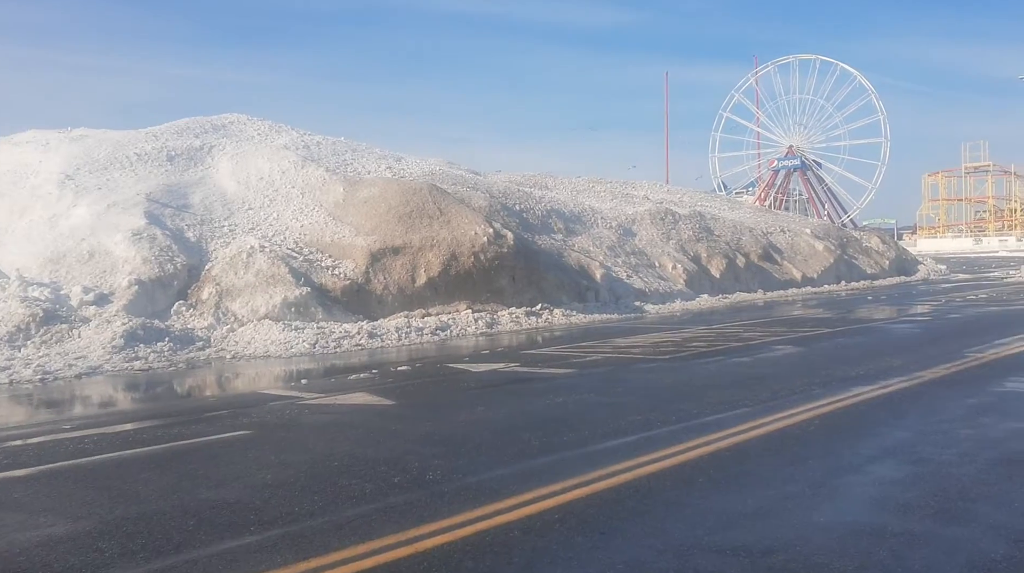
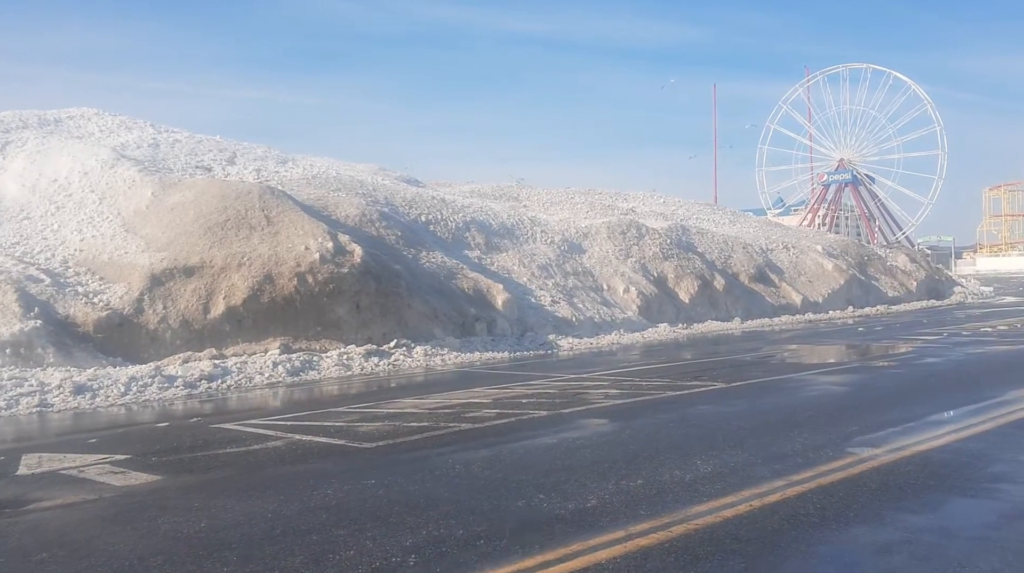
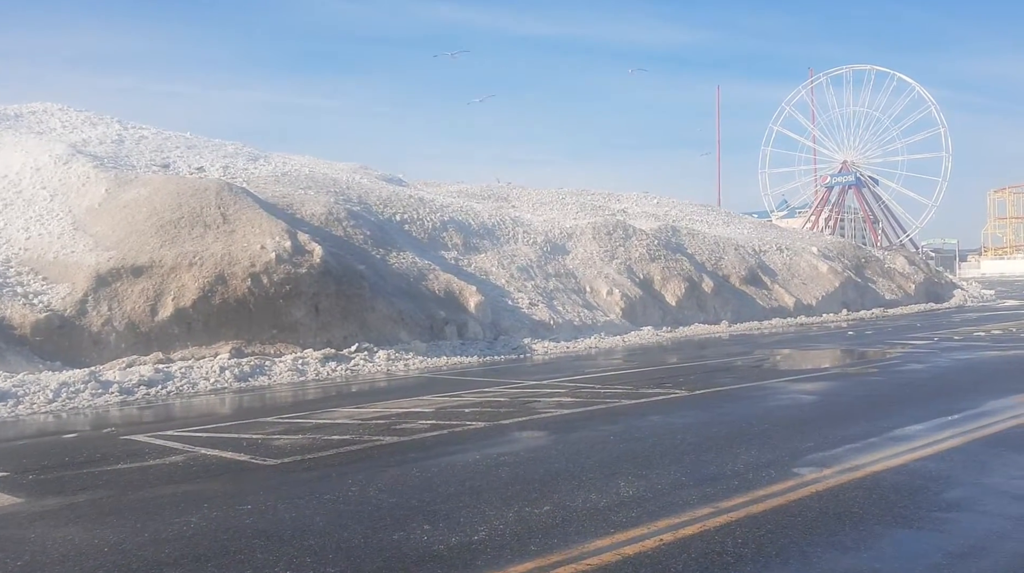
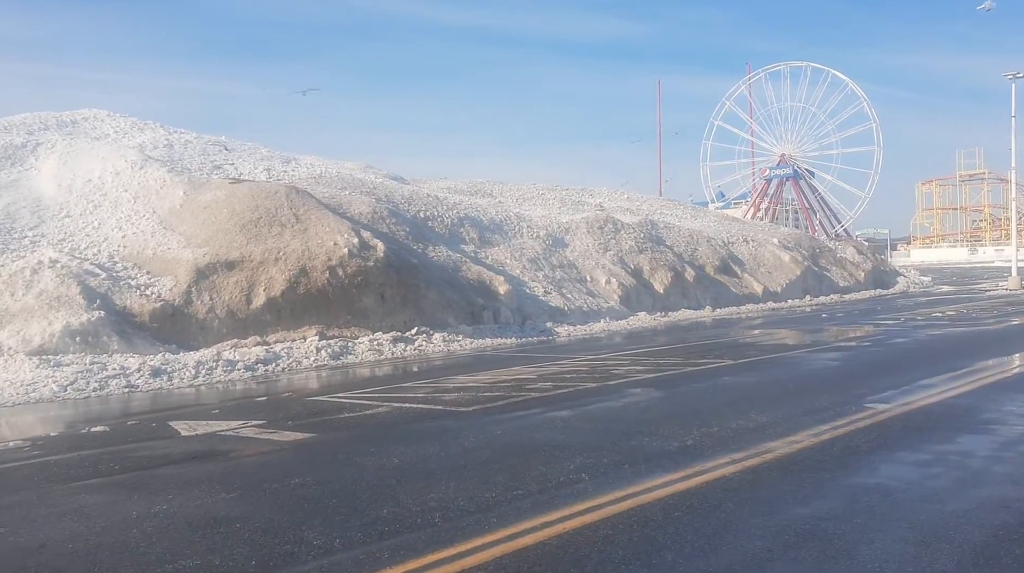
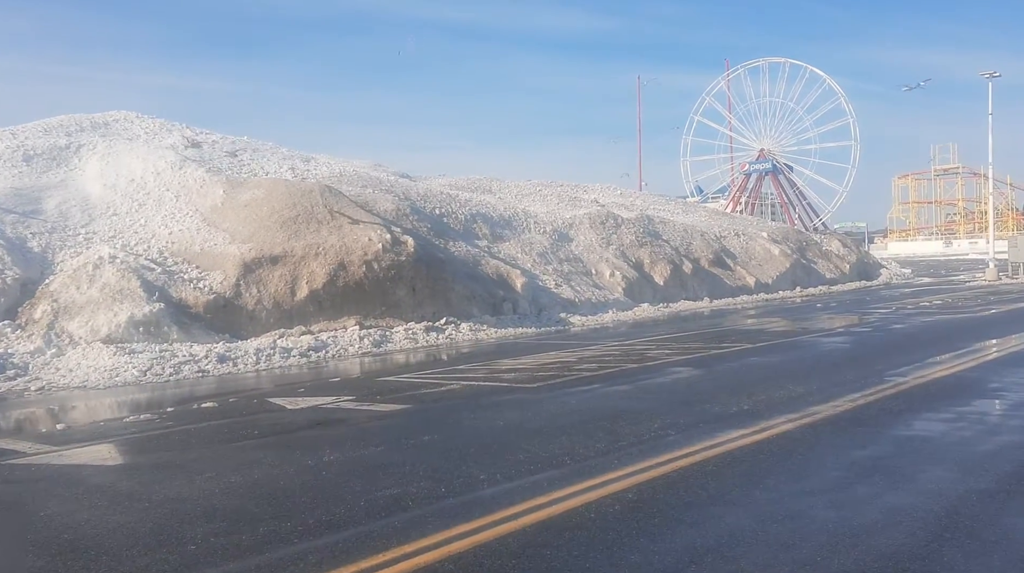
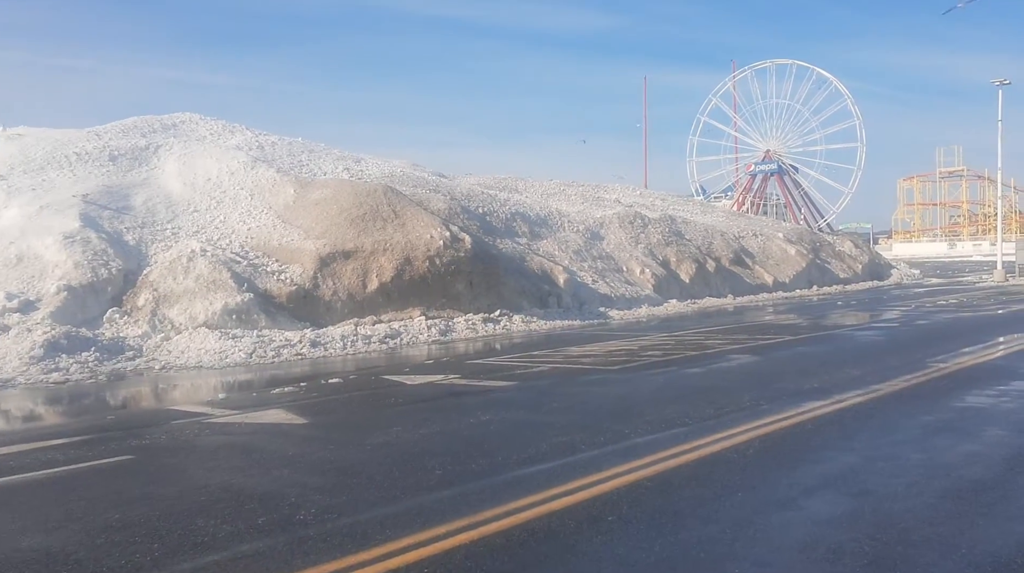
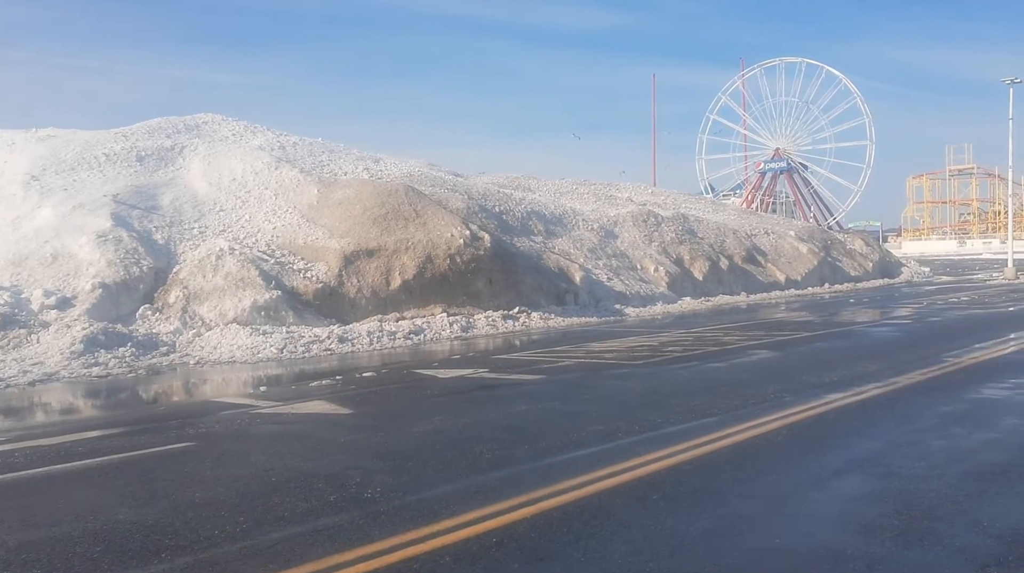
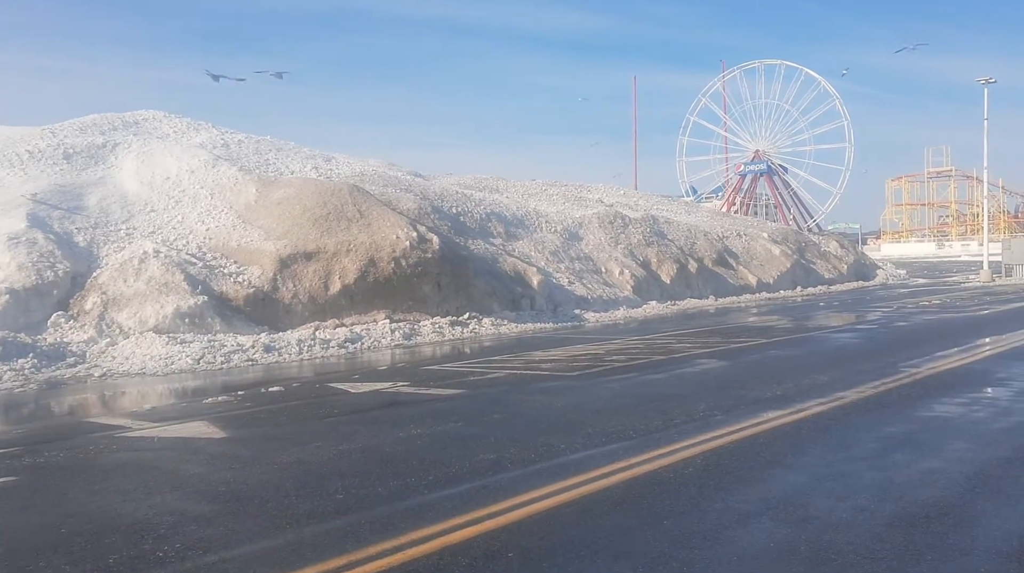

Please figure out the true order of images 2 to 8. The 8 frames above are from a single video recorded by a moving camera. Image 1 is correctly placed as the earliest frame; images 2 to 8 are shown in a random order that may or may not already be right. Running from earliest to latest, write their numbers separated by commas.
7, 6, 8, 5, 4, 2, 3
